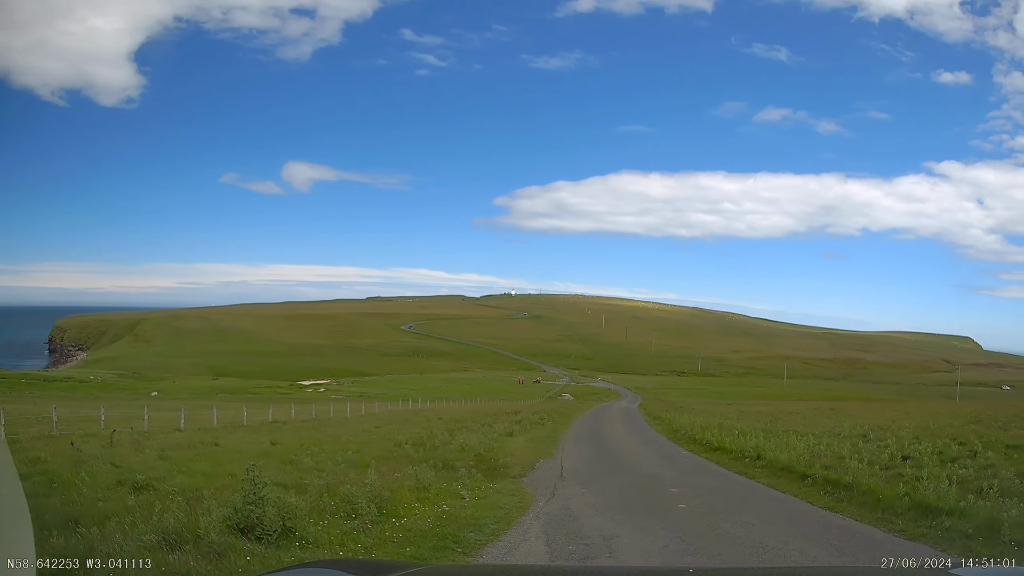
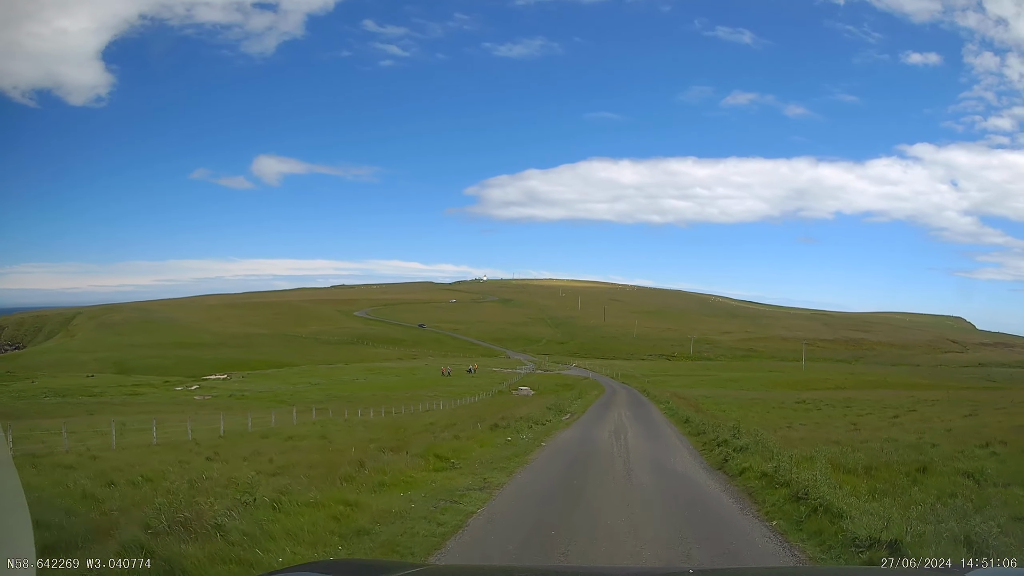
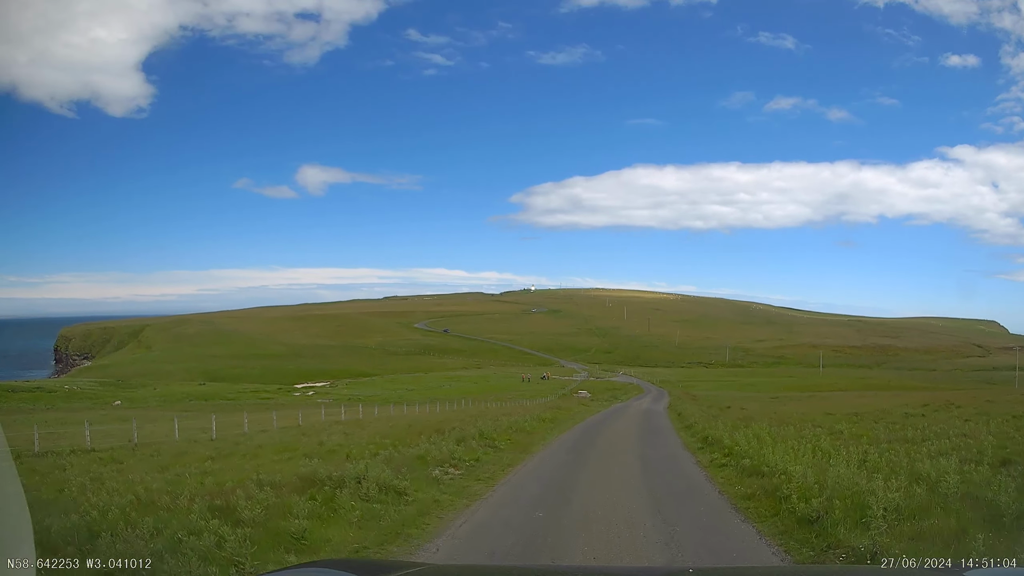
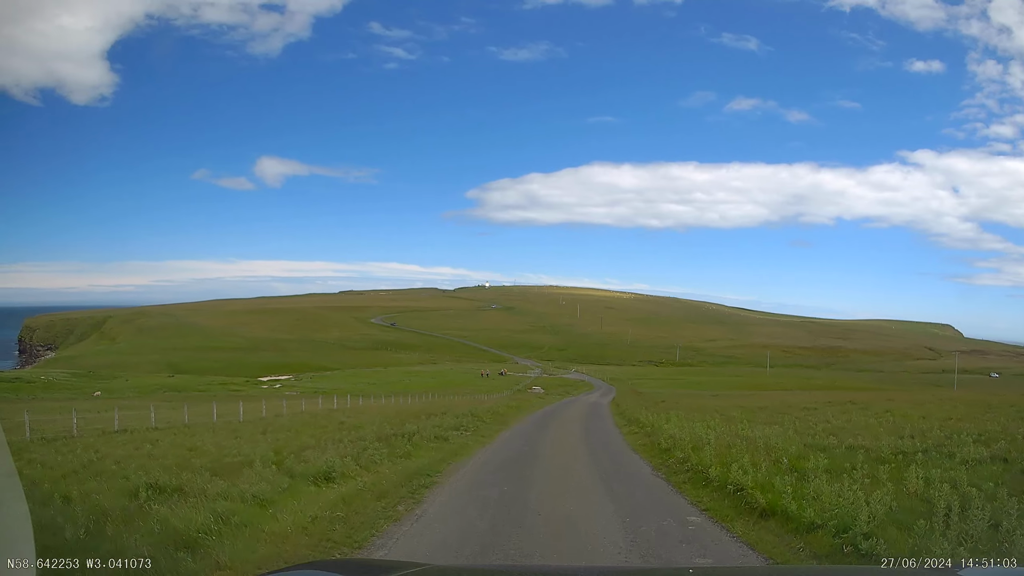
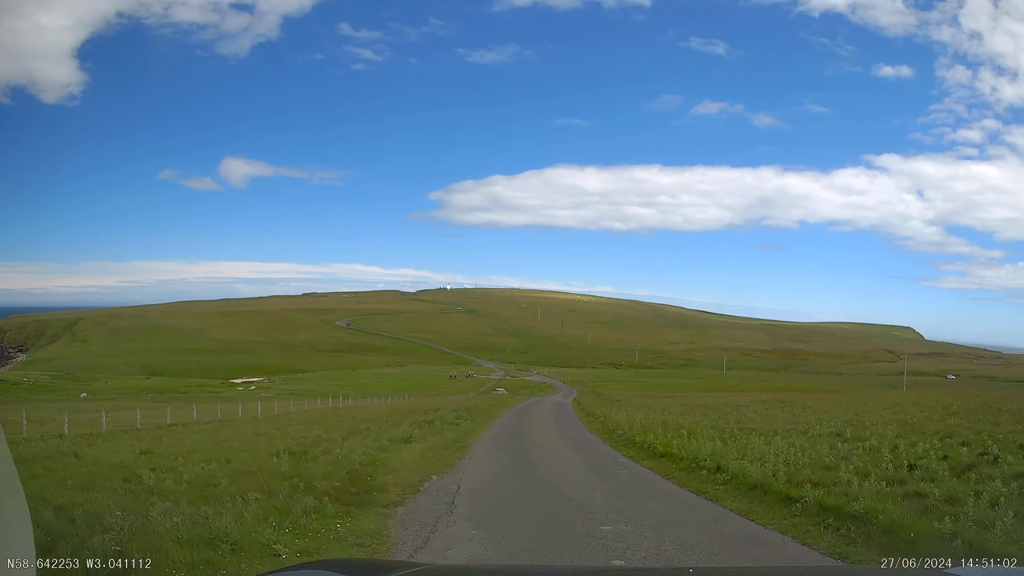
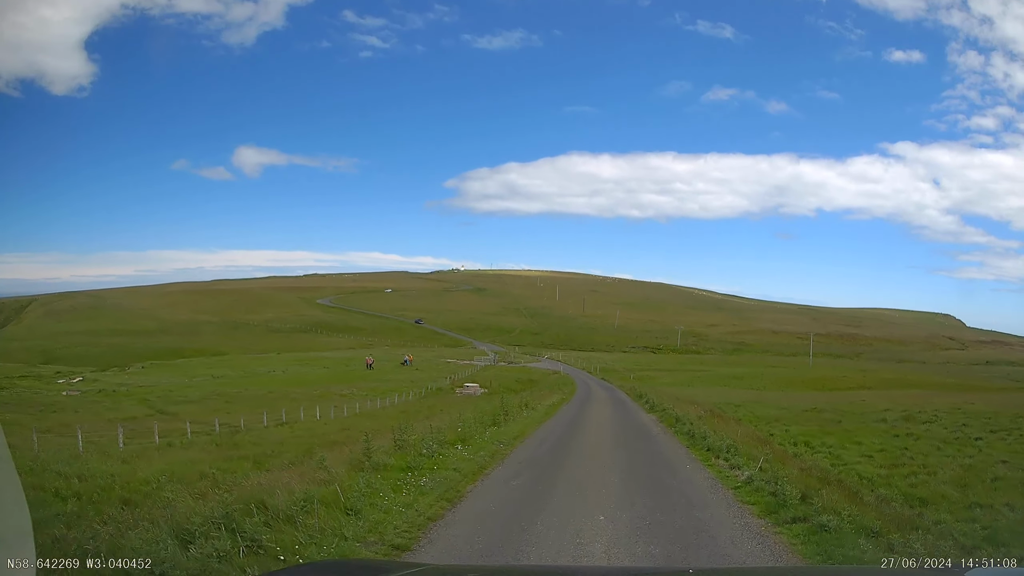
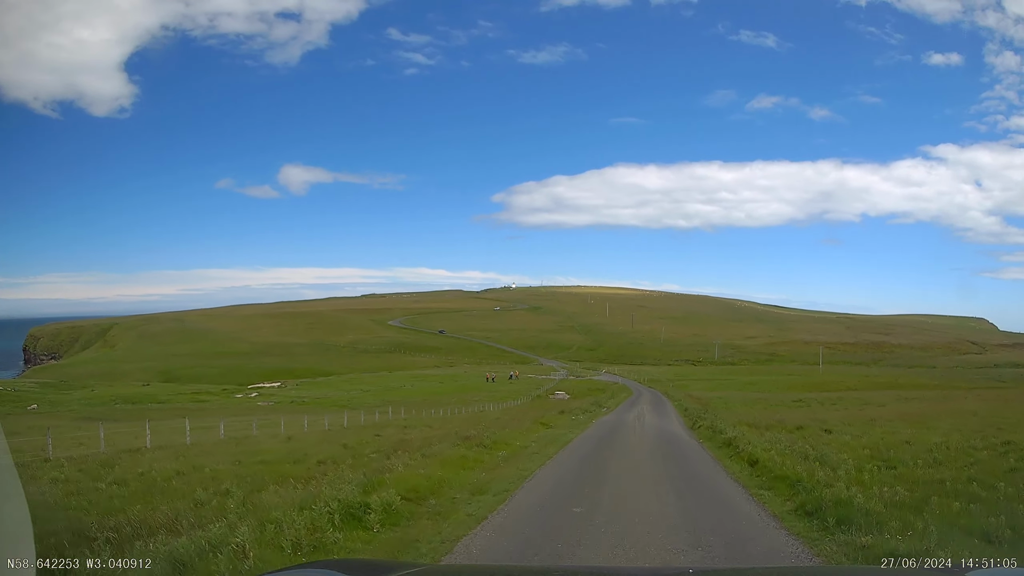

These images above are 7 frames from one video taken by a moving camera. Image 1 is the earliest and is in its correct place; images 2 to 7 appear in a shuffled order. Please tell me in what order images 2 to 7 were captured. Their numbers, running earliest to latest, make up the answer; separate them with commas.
5, 4, 3, 7, 2, 6
